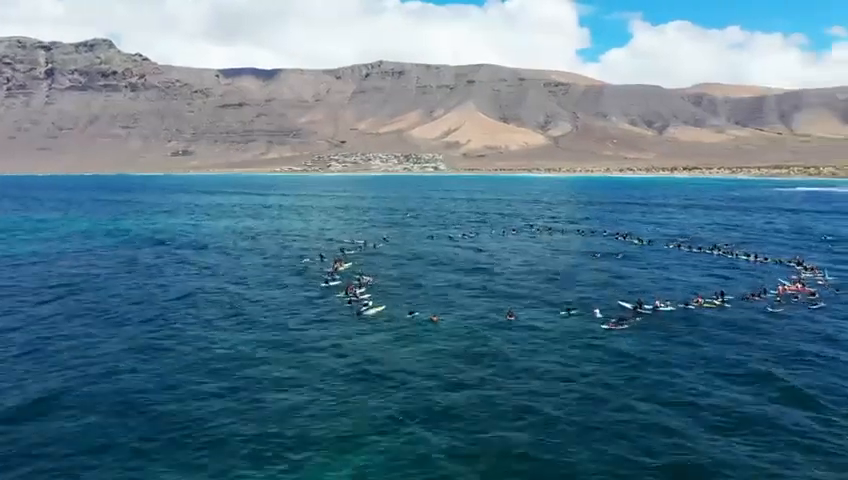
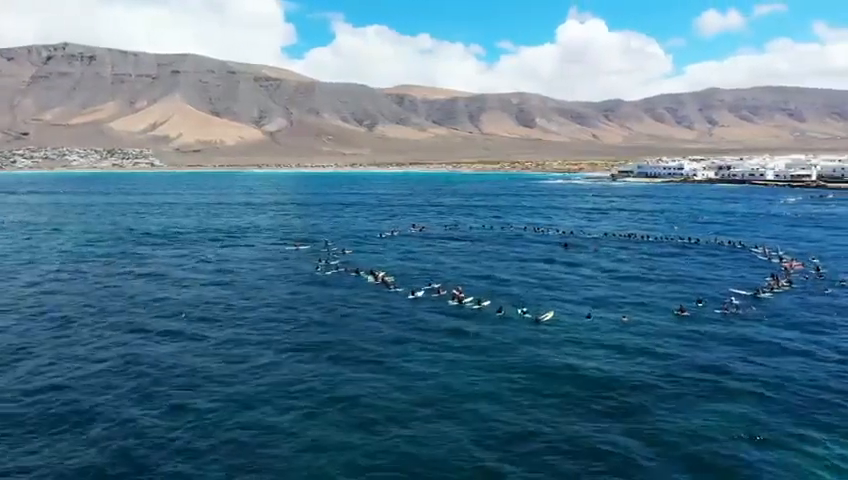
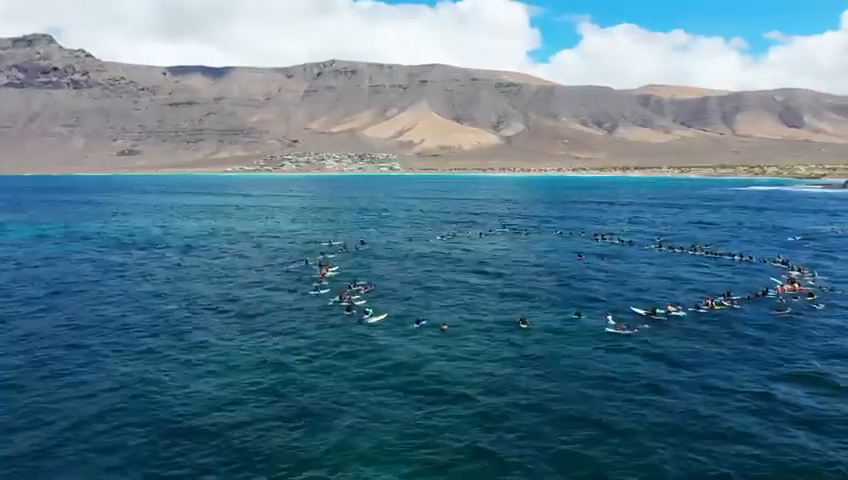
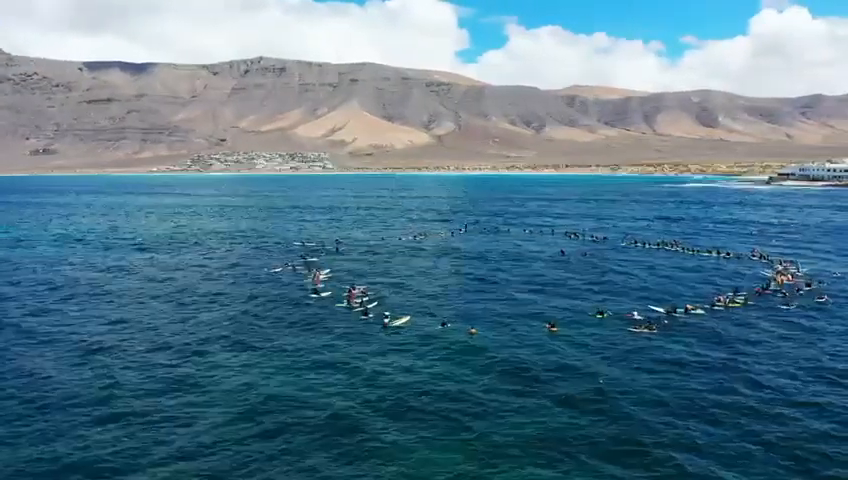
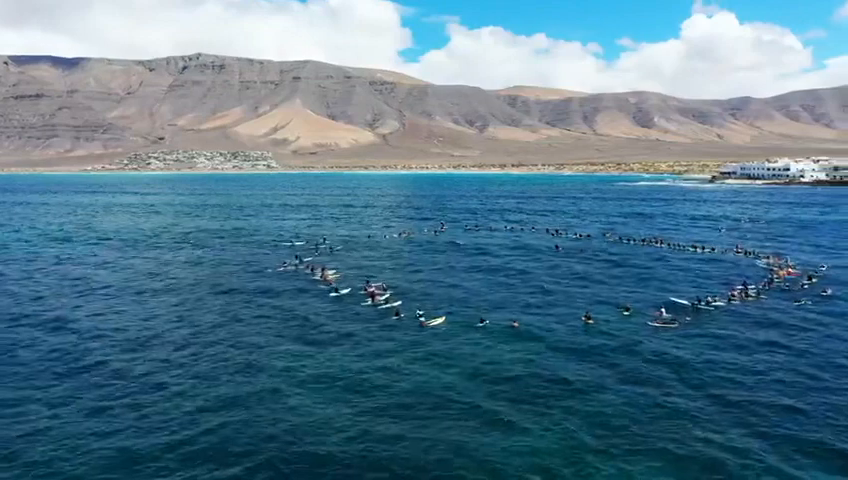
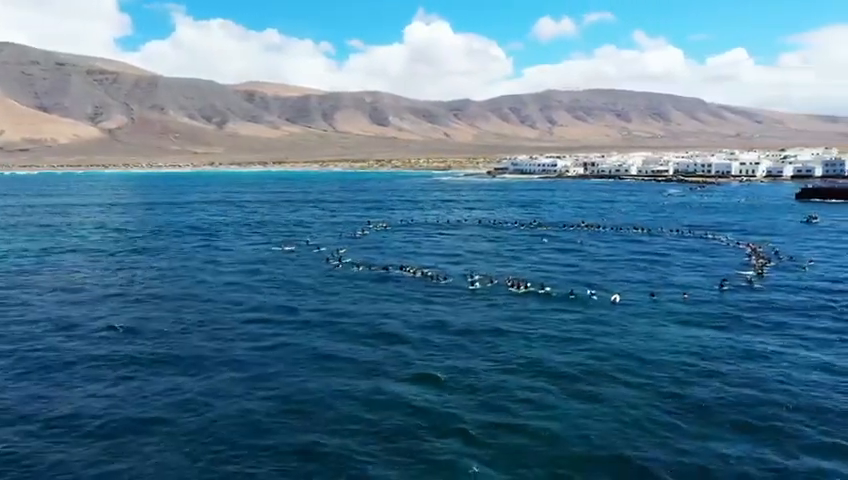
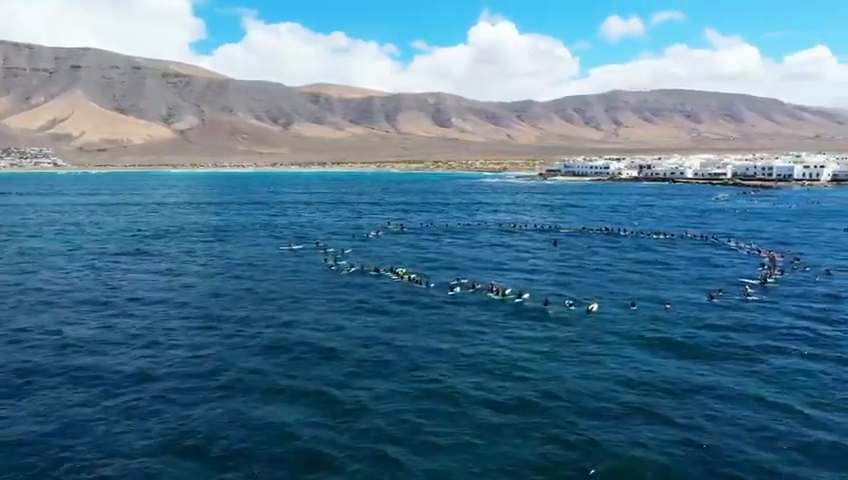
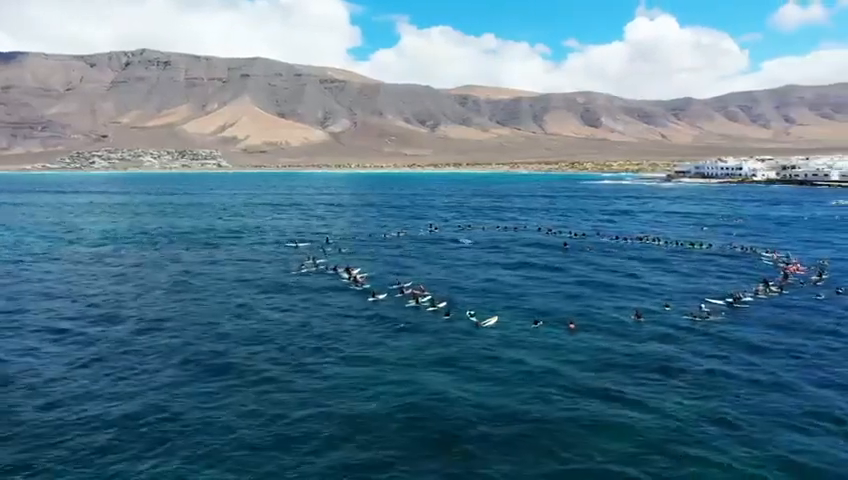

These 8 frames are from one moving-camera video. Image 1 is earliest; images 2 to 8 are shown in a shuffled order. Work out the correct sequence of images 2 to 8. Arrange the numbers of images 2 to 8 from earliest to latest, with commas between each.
3, 4, 5, 8, 2, 7, 6
